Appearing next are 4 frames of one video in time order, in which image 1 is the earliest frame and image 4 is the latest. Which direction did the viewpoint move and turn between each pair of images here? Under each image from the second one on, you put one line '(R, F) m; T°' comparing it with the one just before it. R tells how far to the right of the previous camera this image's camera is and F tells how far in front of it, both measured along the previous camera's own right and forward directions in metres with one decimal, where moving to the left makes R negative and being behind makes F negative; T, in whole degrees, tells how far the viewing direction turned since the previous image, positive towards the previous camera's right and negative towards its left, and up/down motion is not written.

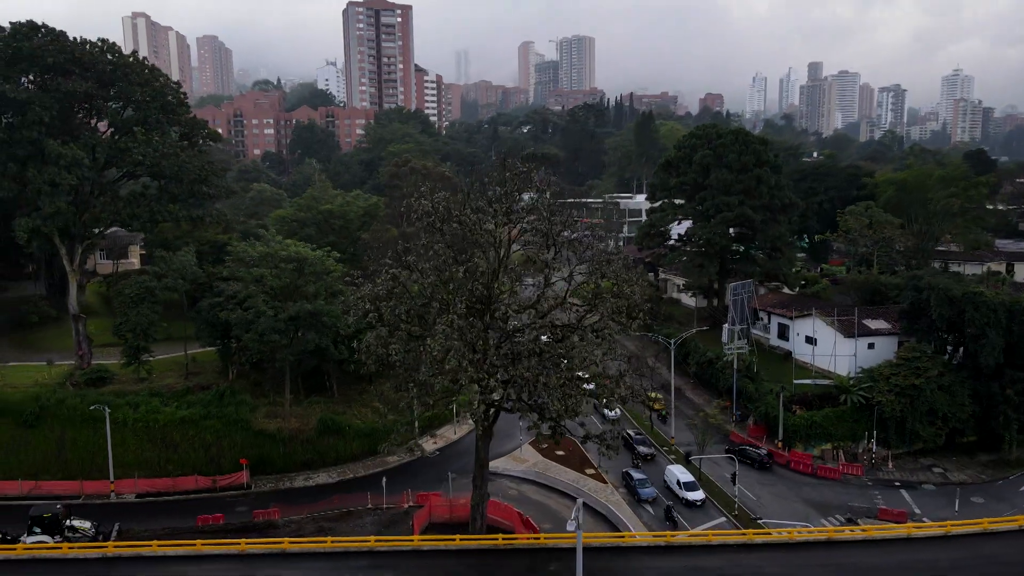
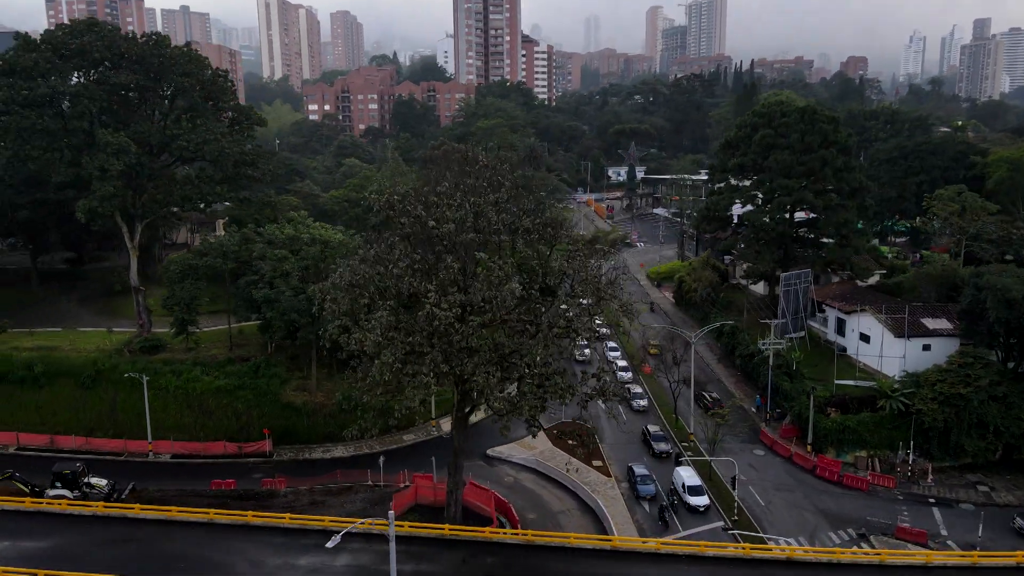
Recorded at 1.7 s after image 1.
(+5.0, +0.5) m; -10°
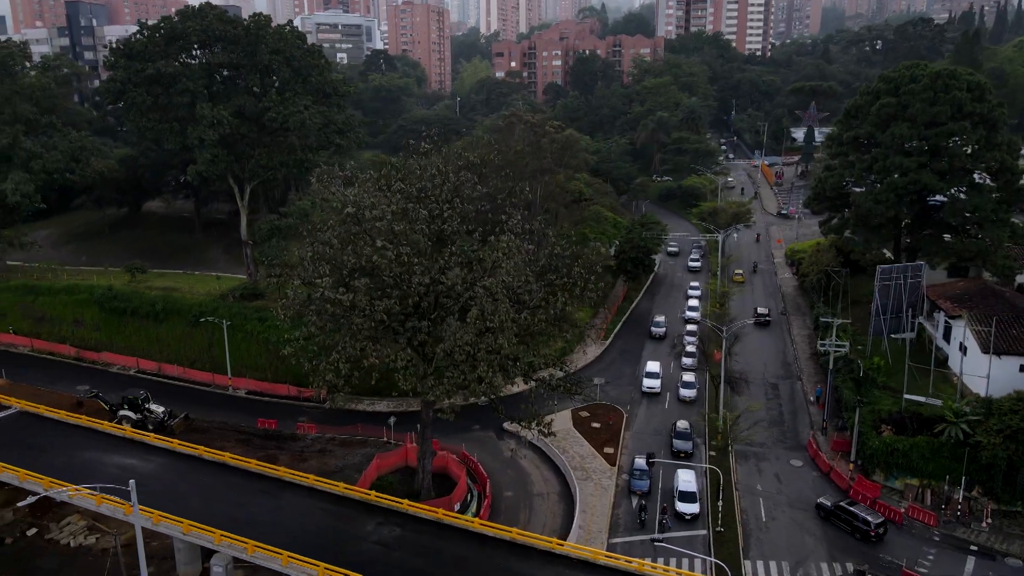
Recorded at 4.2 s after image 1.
(+8.8, +1.2) m; -17°
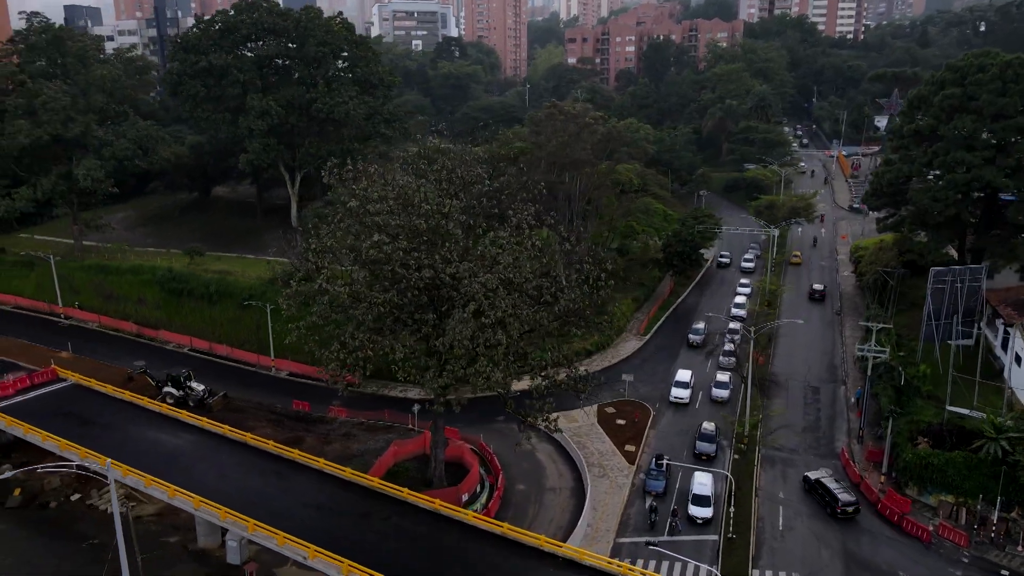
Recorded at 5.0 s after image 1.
(+2.4, +0.1) m; -6°
